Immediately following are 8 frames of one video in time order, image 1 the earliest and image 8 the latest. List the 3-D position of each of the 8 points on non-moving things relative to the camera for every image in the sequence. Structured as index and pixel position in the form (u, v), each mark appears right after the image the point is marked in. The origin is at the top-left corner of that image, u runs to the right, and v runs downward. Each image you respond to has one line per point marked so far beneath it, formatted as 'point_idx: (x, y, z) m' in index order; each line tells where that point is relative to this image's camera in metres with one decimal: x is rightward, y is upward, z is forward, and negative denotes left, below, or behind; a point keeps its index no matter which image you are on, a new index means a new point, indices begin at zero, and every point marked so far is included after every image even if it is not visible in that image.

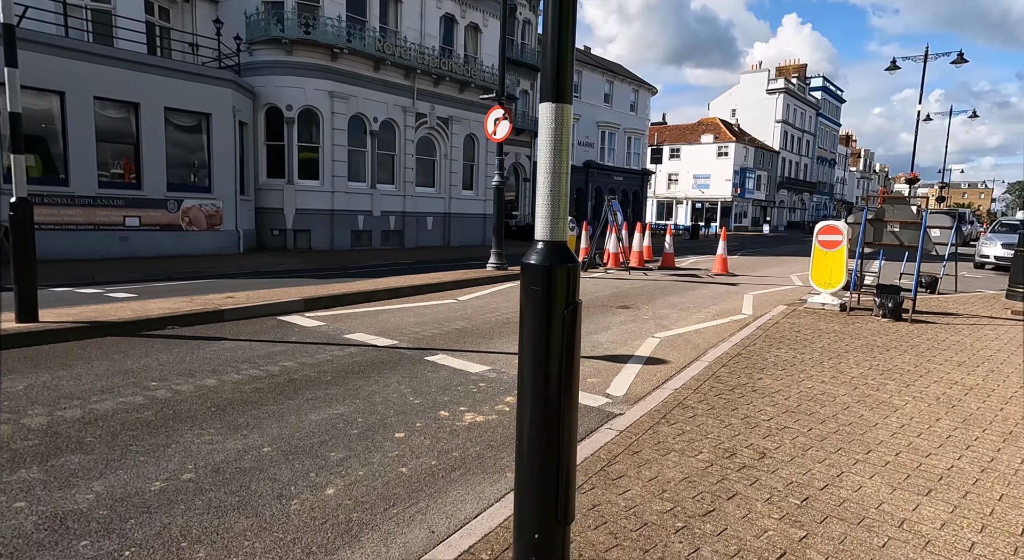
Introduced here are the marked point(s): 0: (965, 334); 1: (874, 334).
0: (+4.6, -0.6, +6.6) m
1: (+3.4, -0.5, +5.9) m
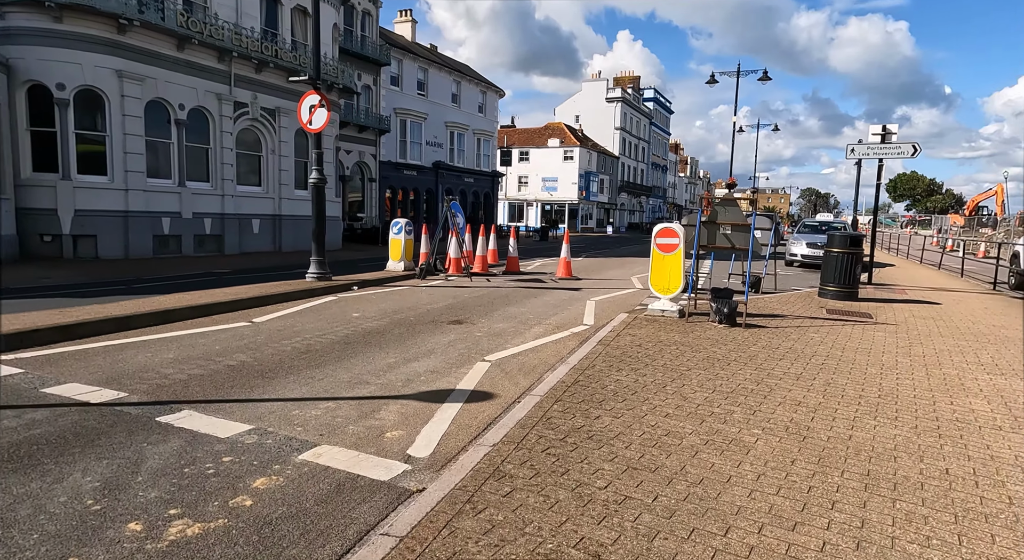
0: (+2.9, -0.6, +6.6) m
1: (+1.8, -0.6, +5.6) m
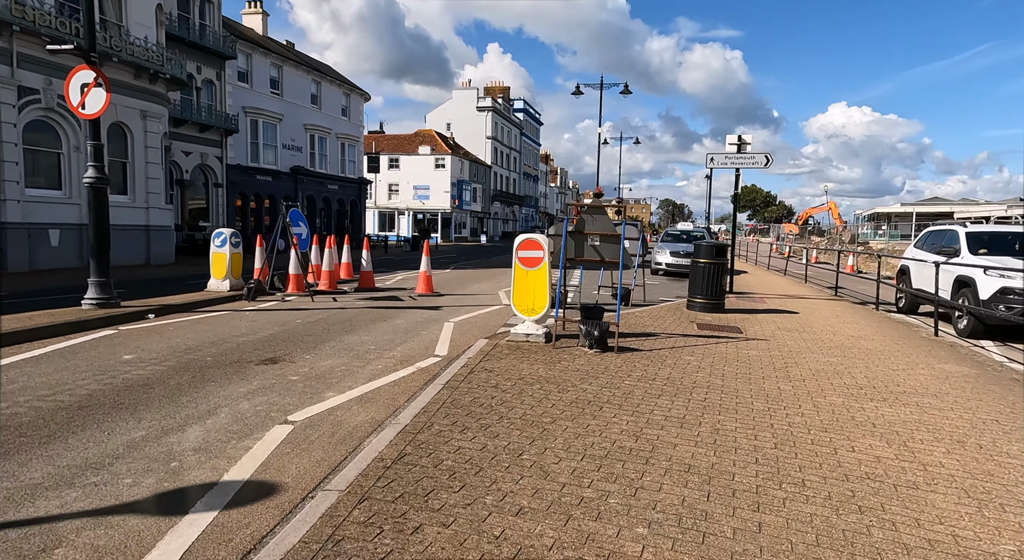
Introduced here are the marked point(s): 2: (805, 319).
0: (+1.4, -0.8, +5.9) m
1: (+0.5, -0.7, +4.8) m
2: (+4.9, -0.7, +10.7) m
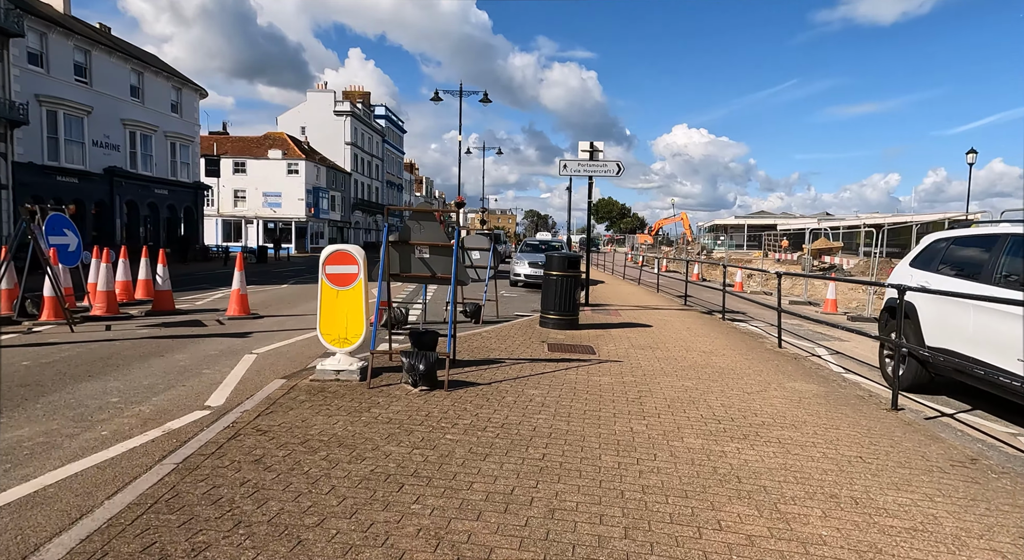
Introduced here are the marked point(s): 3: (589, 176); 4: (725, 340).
0: (0.0, -0.9, +4.9) m
1: (-0.7, -0.9, +3.7) m
2: (+2.4, -0.9, +10.3) m
3: (+1.6, +2.2, +13.4) m
4: (+3.6, -1.0, +10.7) m
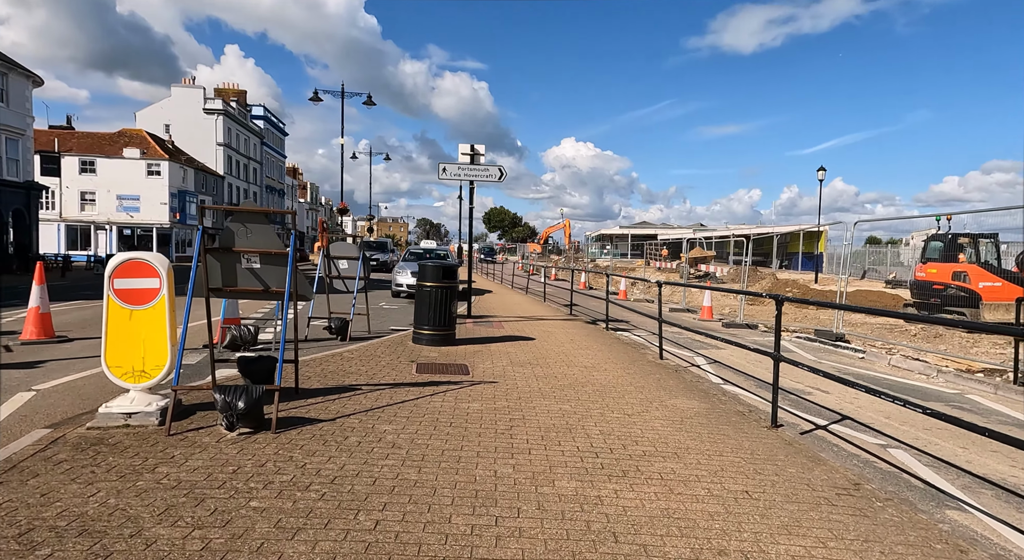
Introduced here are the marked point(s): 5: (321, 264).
0: (-1.0, -1.0, +4.1) m
1: (-1.5, -1.0, +2.7) m
2: (+0.4, -1.0, +9.8) m
3: (-0.8, +2.0, +12.7) m
4: (+1.6, -1.2, +10.4) m
5: (-2.9, +0.2, +9.6) m
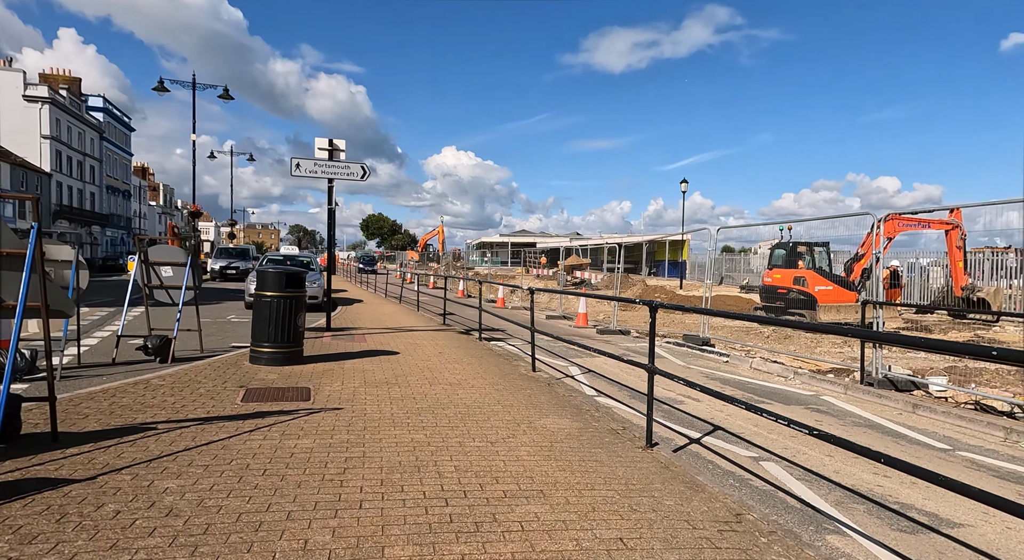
0: (-1.9, -1.1, +3.0) m
1: (-2.1, -1.0, +1.5) m
2: (-1.6, -1.2, +8.9) m
3: (-3.4, +1.8, +11.5) m
4: (-0.5, -1.3, +9.7) m
5: (-4.7, +0.1, +8.0) m
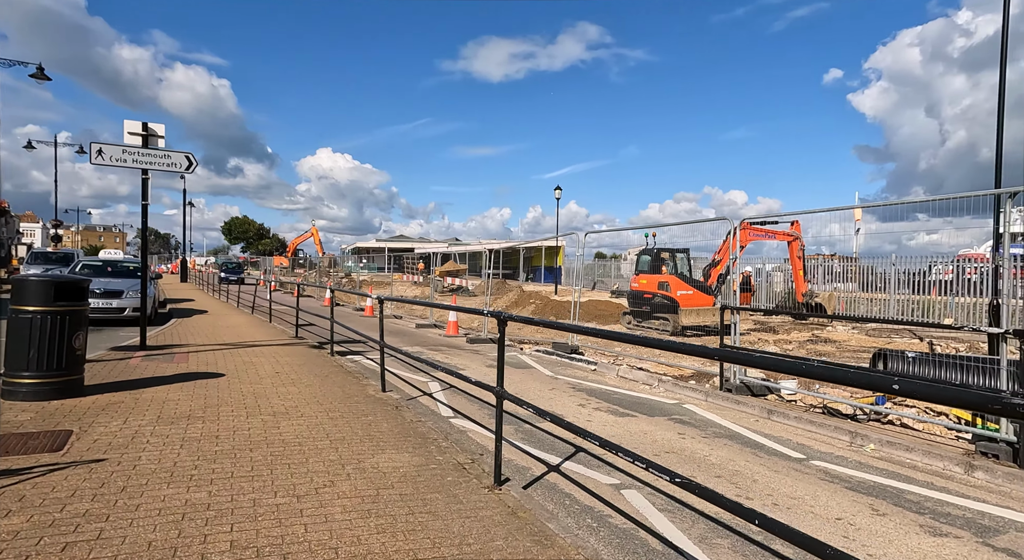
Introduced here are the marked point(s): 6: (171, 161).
0: (-2.7, -1.2, +1.6) m
1: (-2.6, -1.1, +0.2) m
2: (-3.5, -1.3, +7.5) m
3: (-5.7, +1.7, +9.8) m
4: (-2.6, -1.4, +8.5) m
5: (-6.4, 0.0, +6.1) m
6: (-5.5, +1.9, +10.3) m
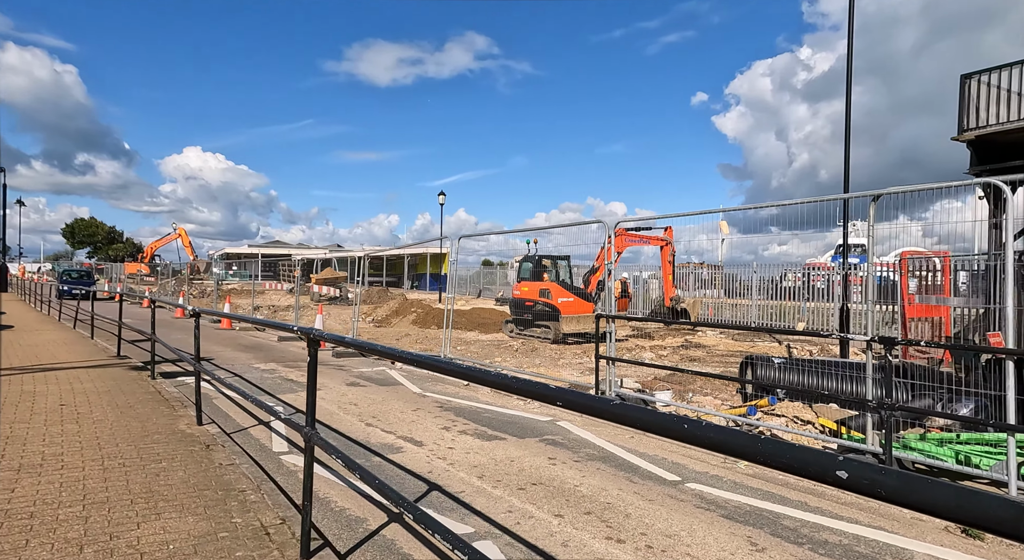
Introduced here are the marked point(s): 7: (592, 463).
0: (-3.2, -1.2, 0.0) m
1: (-2.9, -1.1, -1.3) m
2: (-5.0, -1.4, +5.7) m
3: (-7.6, +1.5, +7.6) m
4: (-4.3, -1.5, +6.8) m
5: (-7.7, -0.1, +3.8) m
6: (-7.5, +1.7, +8.1) m
7: (+1.0, -2.2, +7.7) m
